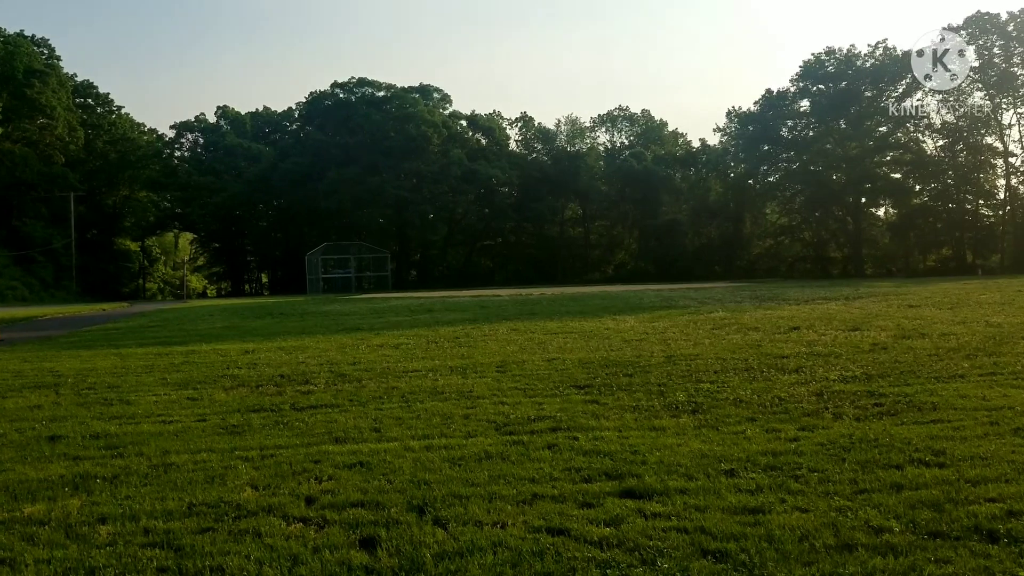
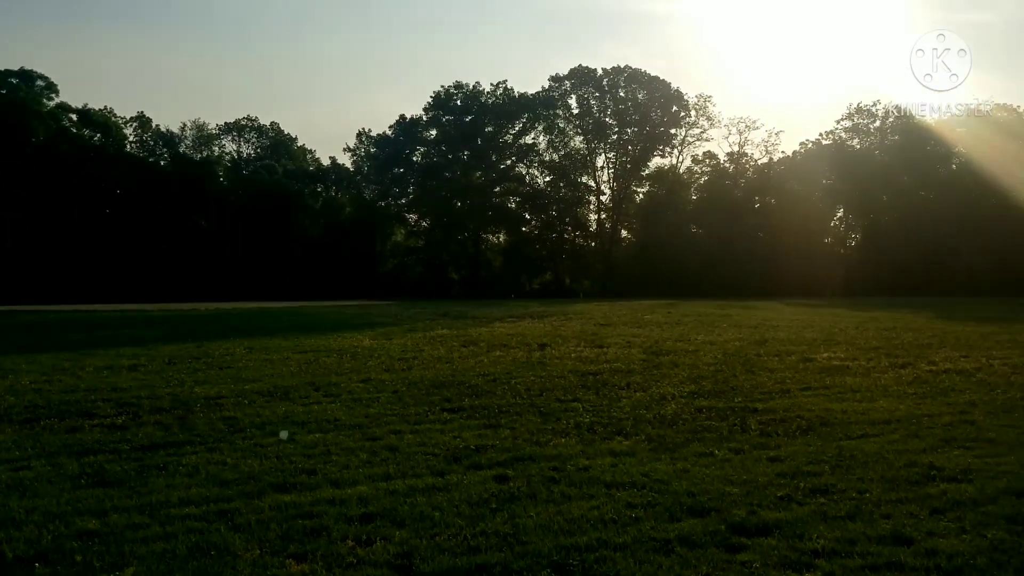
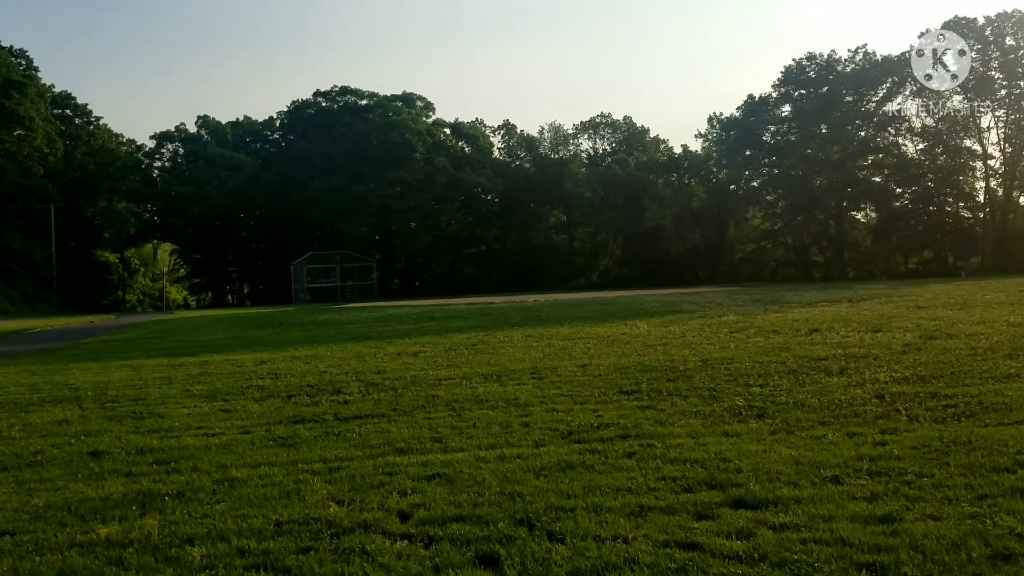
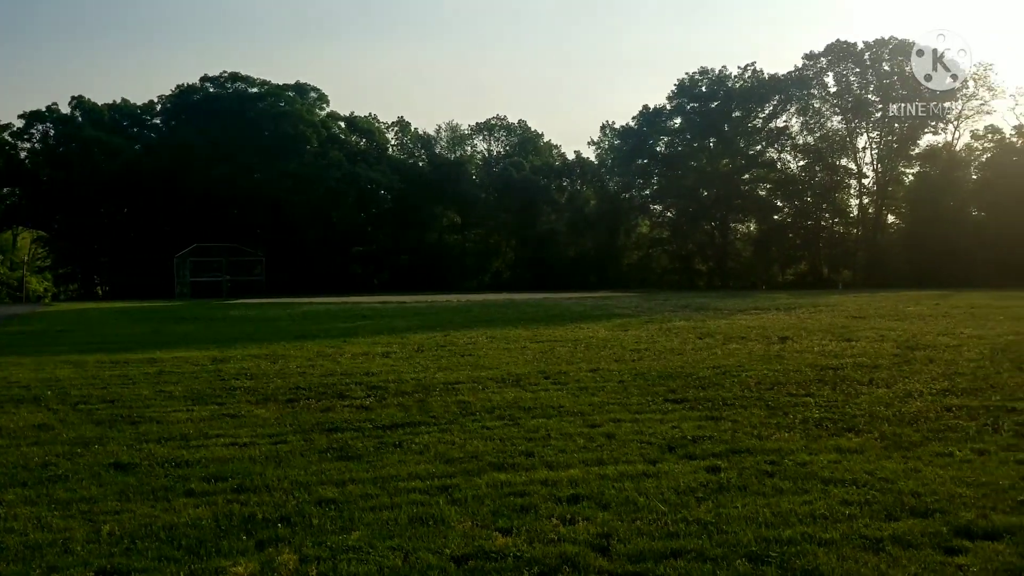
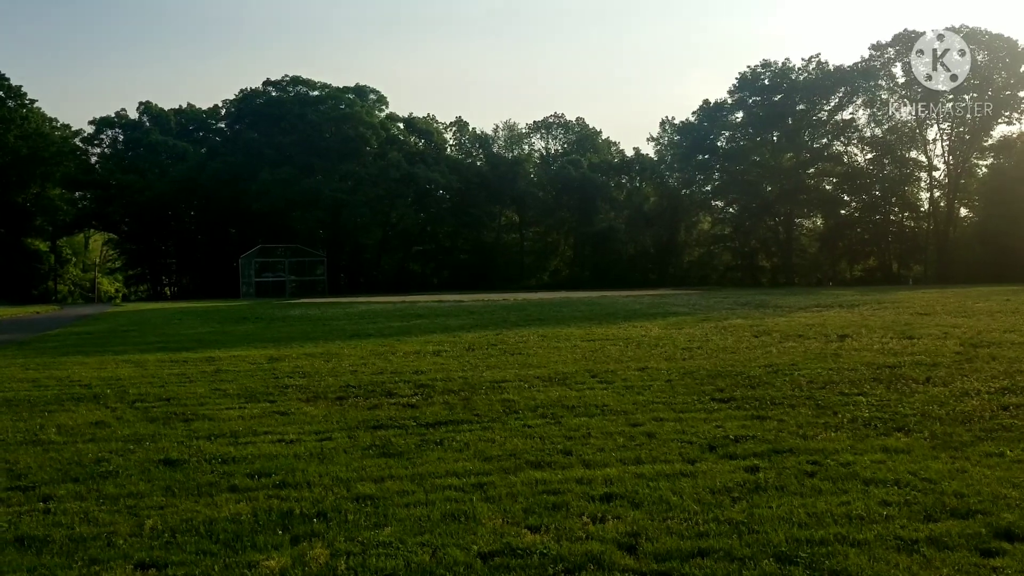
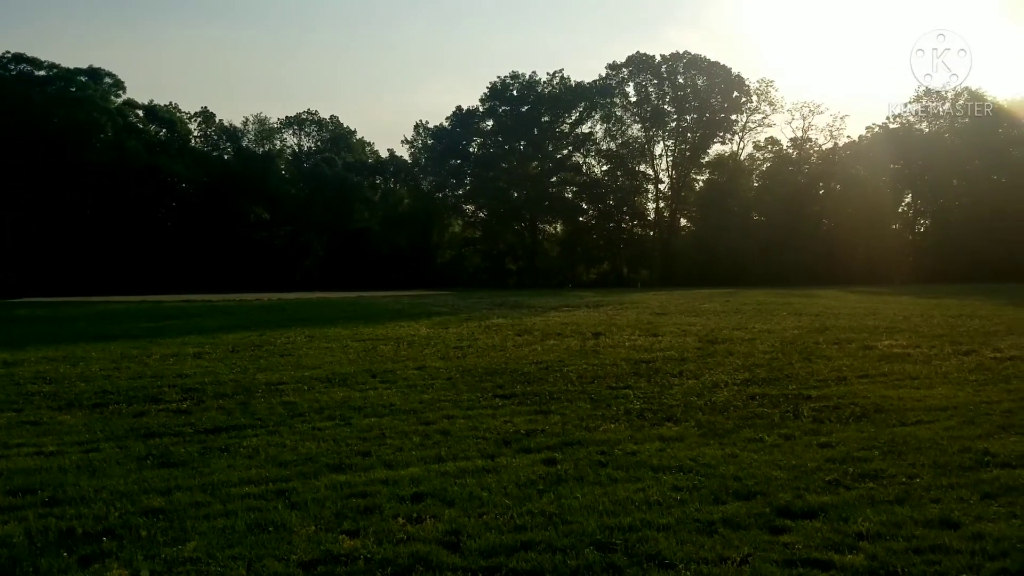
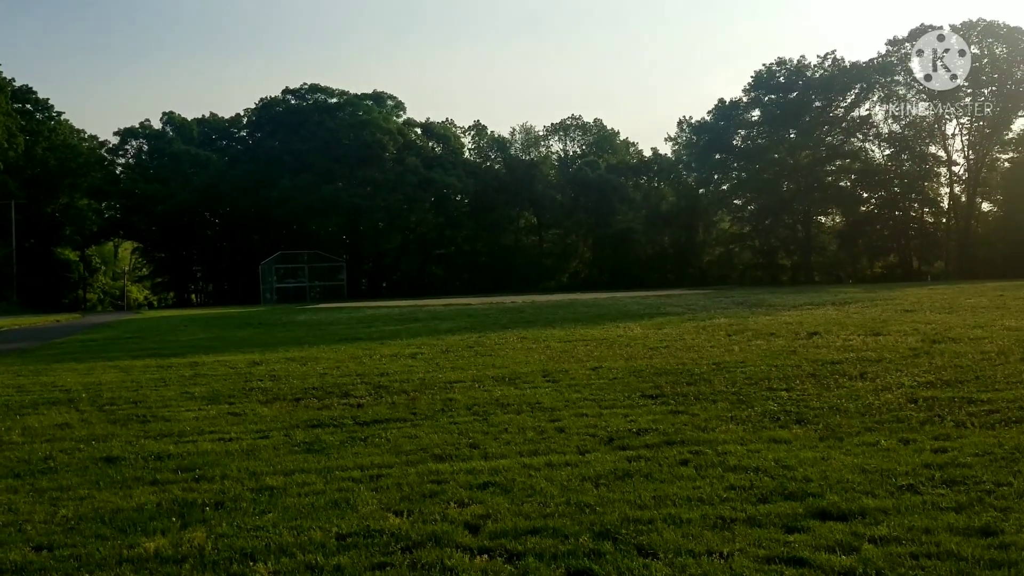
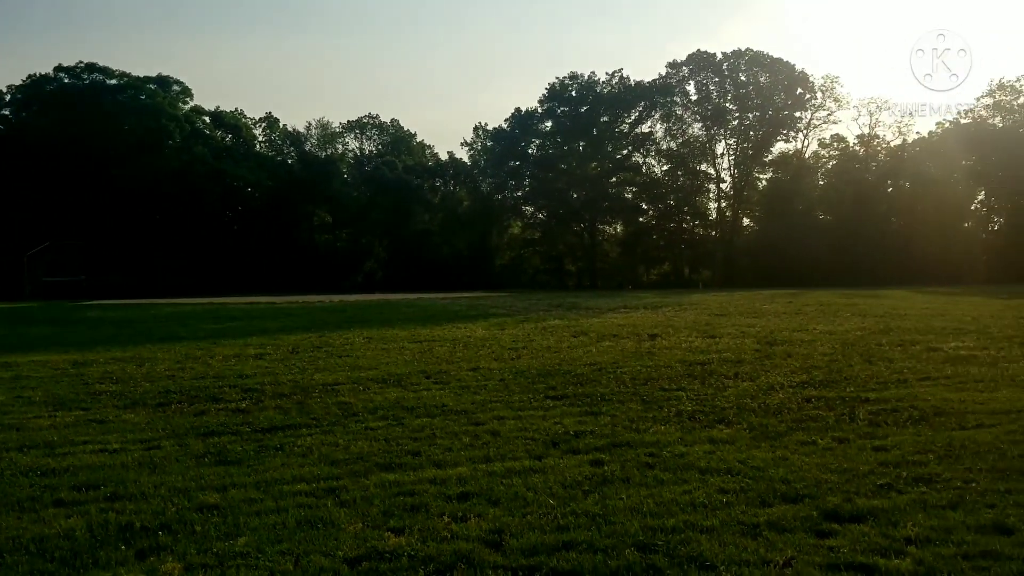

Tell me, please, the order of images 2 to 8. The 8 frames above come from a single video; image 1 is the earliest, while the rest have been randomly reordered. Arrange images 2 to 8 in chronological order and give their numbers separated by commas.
3, 7, 5, 4, 8, 6, 2
